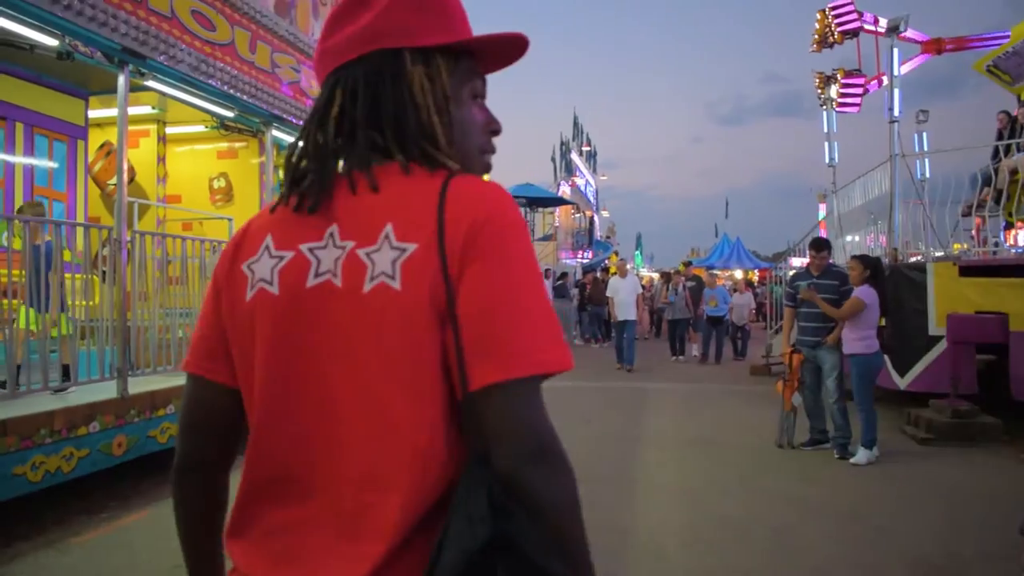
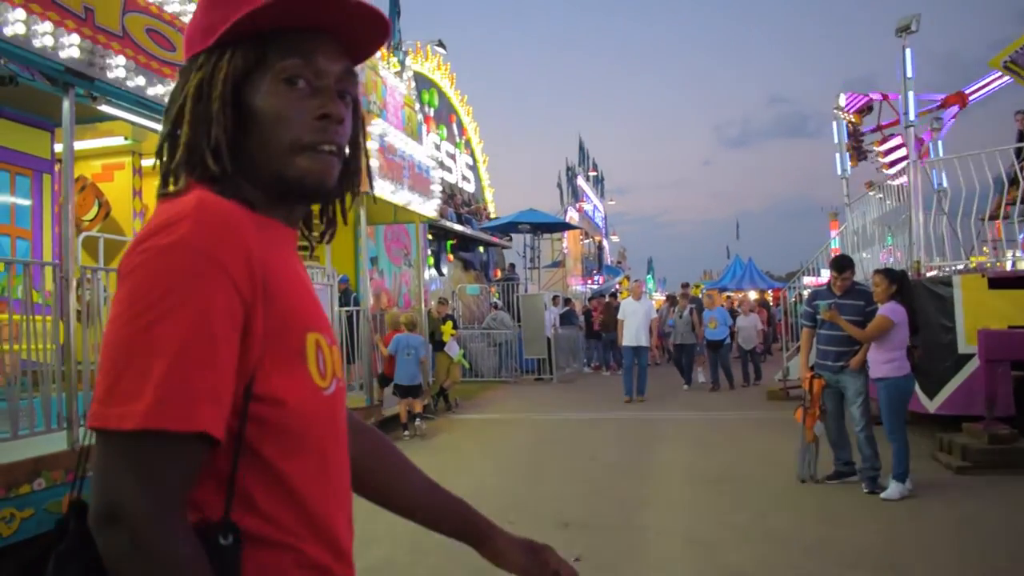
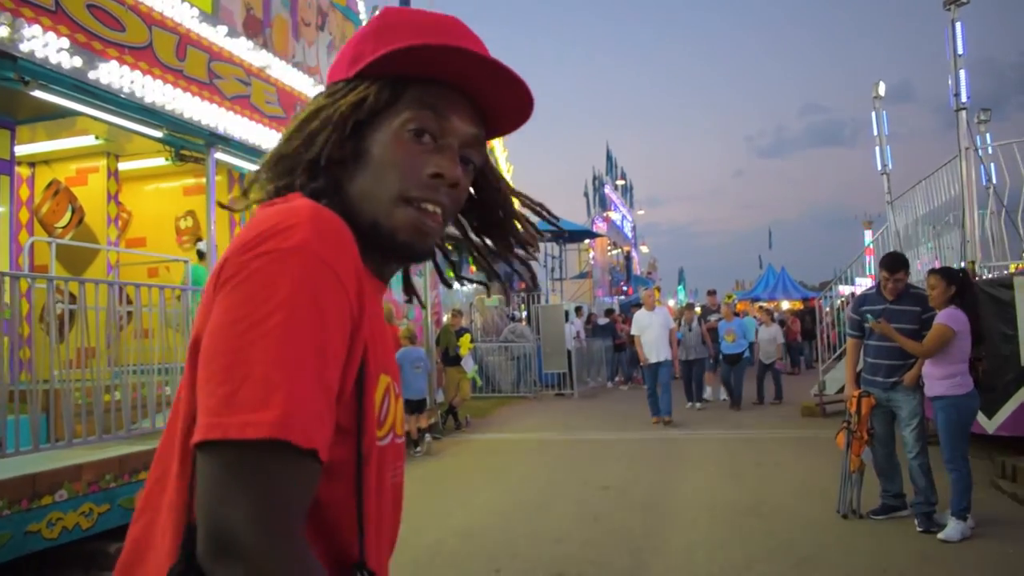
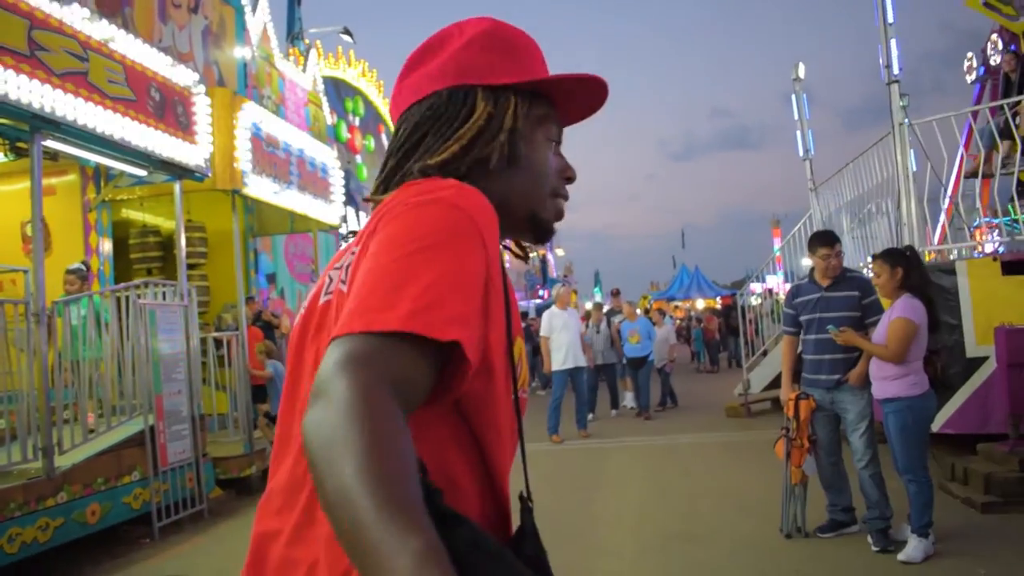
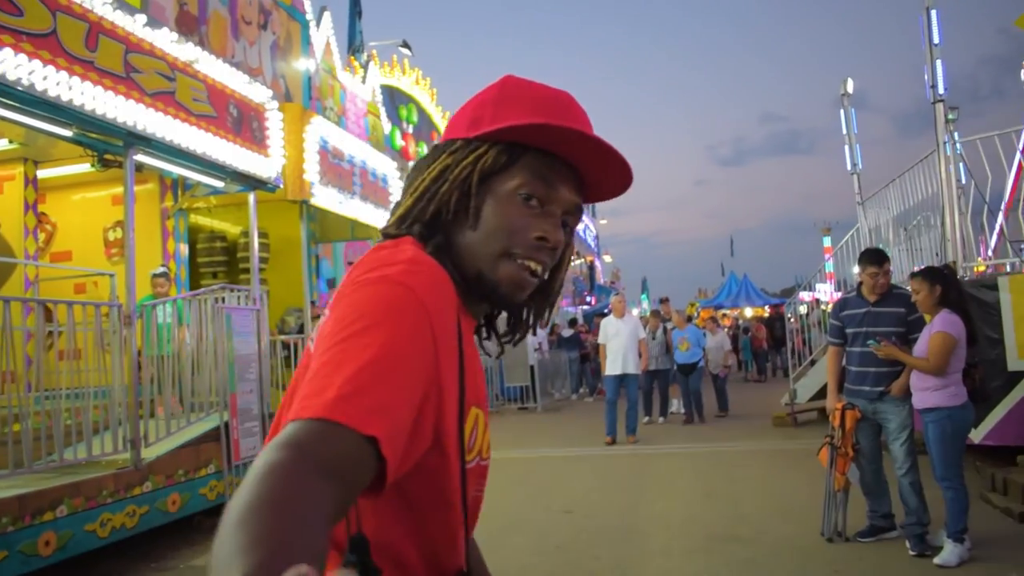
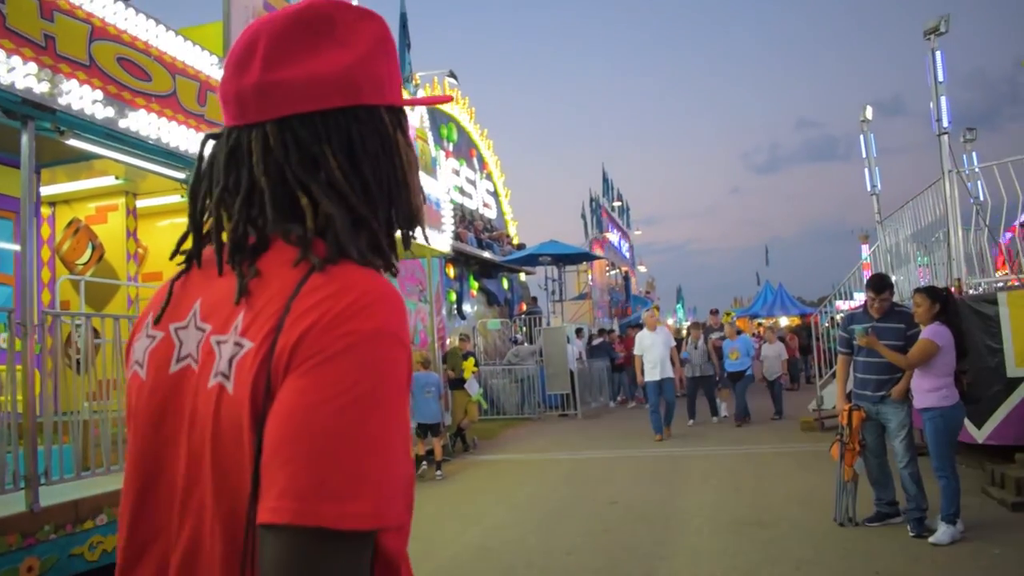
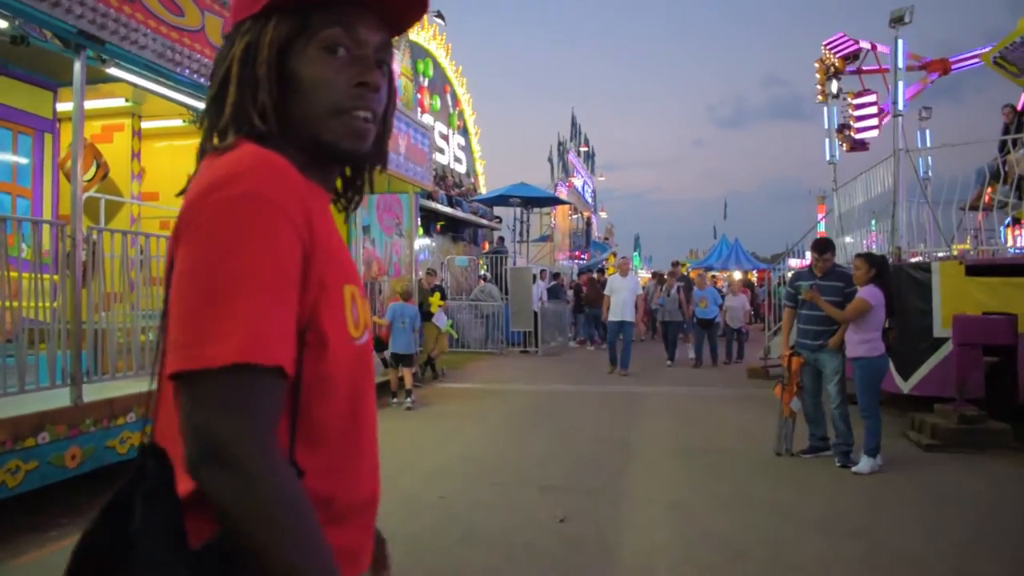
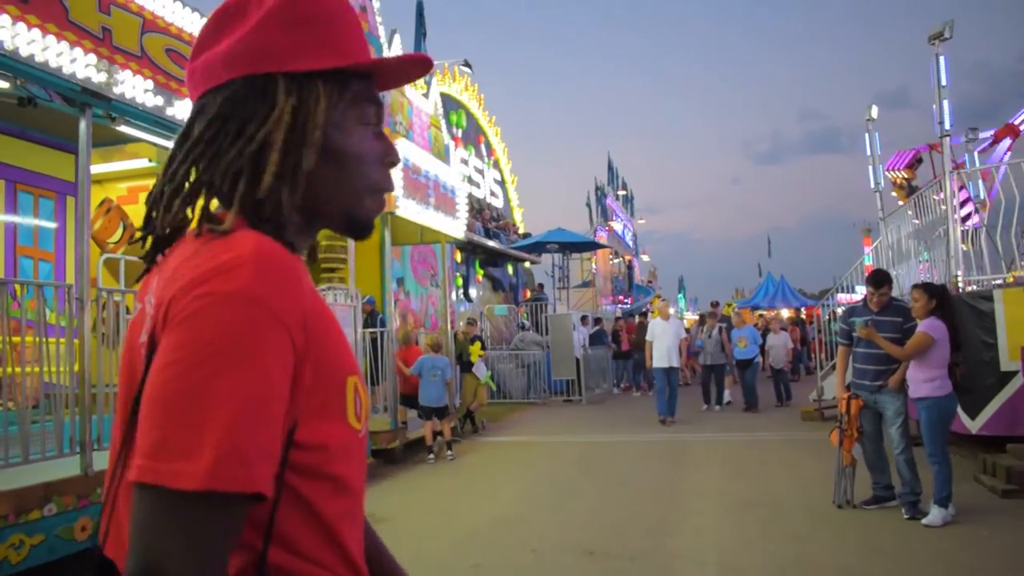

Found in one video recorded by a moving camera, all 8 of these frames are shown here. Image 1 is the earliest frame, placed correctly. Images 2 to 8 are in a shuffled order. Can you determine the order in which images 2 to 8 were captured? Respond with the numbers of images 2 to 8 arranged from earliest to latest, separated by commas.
7, 2, 8, 6, 3, 5, 4
